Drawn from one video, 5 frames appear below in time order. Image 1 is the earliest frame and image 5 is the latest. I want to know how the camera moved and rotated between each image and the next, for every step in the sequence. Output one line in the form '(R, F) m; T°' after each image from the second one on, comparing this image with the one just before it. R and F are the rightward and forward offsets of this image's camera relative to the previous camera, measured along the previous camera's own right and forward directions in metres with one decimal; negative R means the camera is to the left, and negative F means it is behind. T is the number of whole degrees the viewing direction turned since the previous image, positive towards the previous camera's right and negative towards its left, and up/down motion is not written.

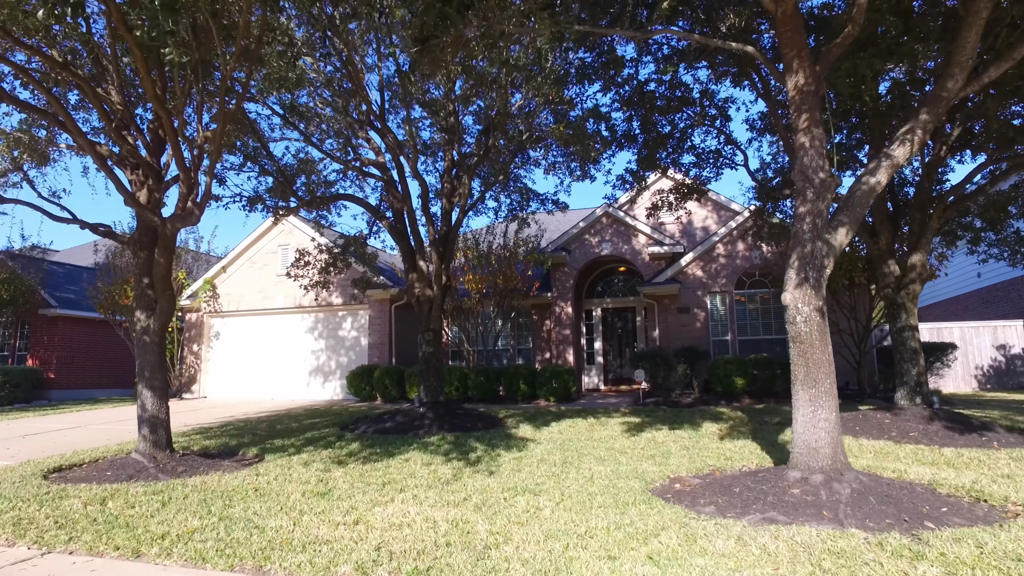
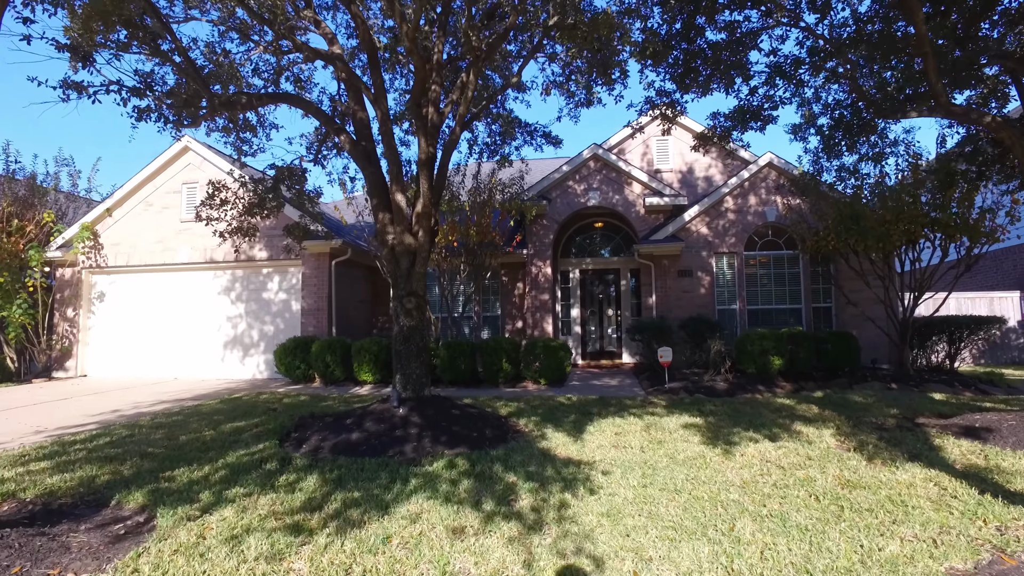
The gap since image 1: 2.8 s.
(-1.1, +3.1) m; +7°
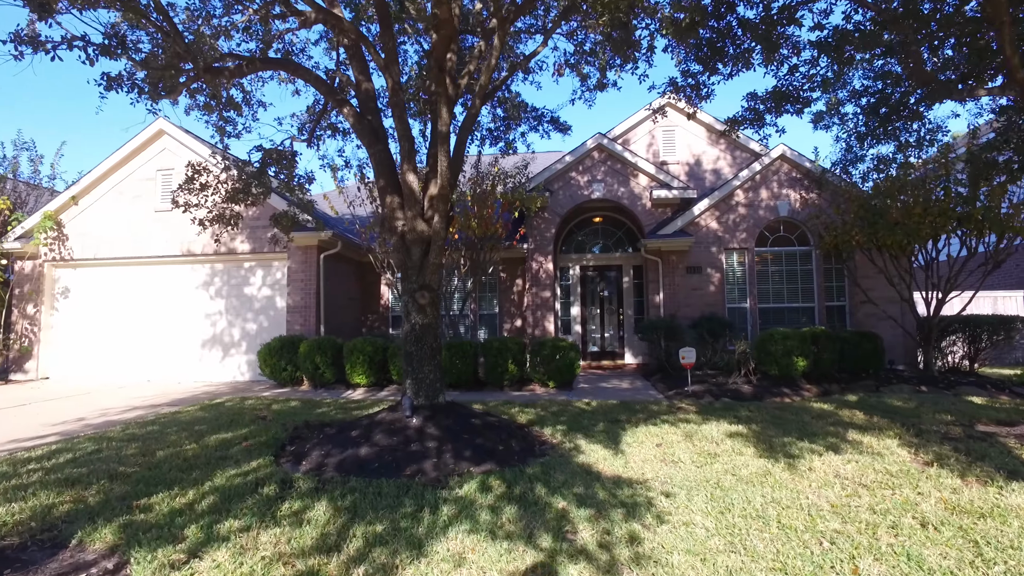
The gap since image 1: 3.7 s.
(-0.5, +0.8) m; +2°
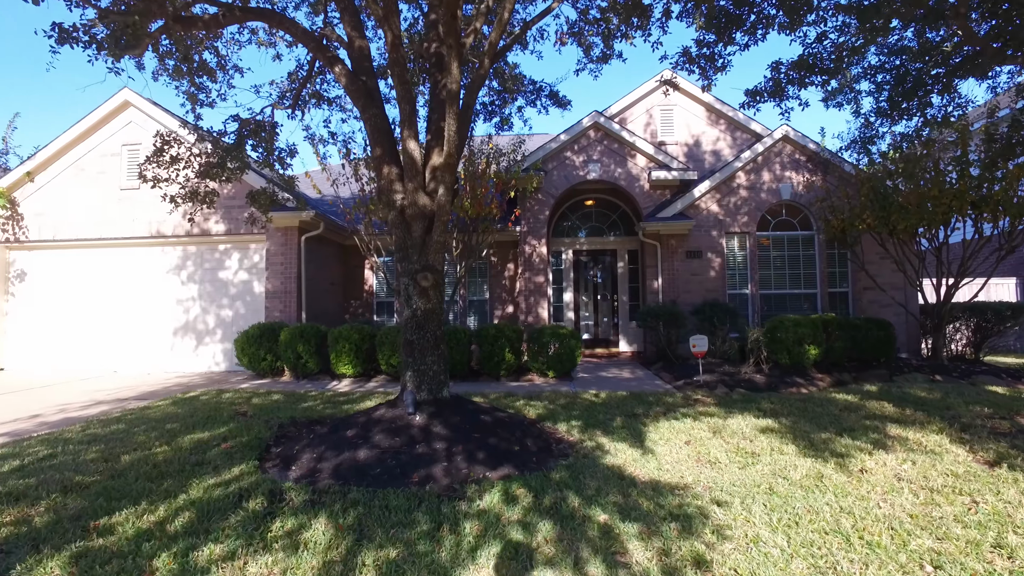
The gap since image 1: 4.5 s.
(-0.3, +0.7) m; +2°
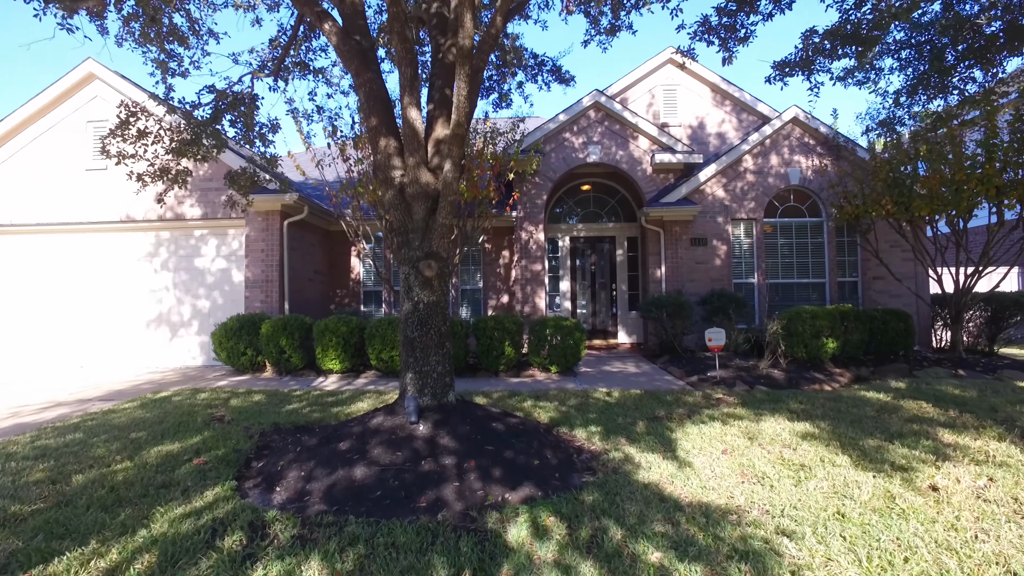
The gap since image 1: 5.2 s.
(-0.3, +0.7) m; +1°
